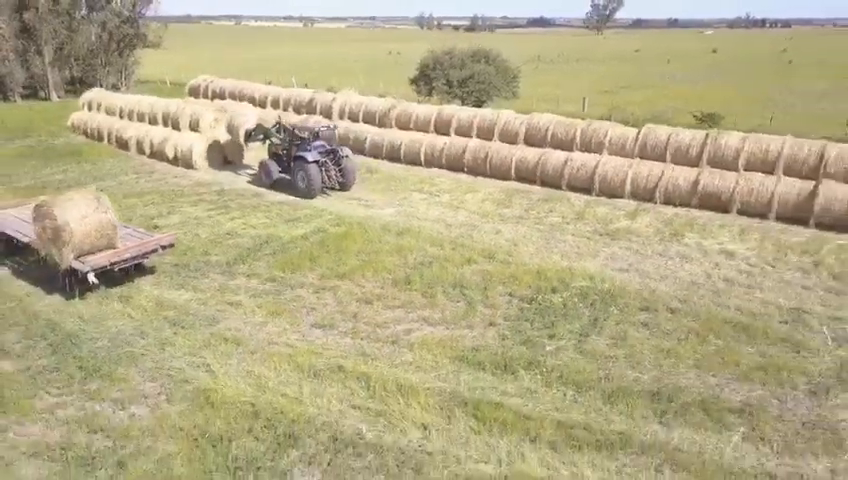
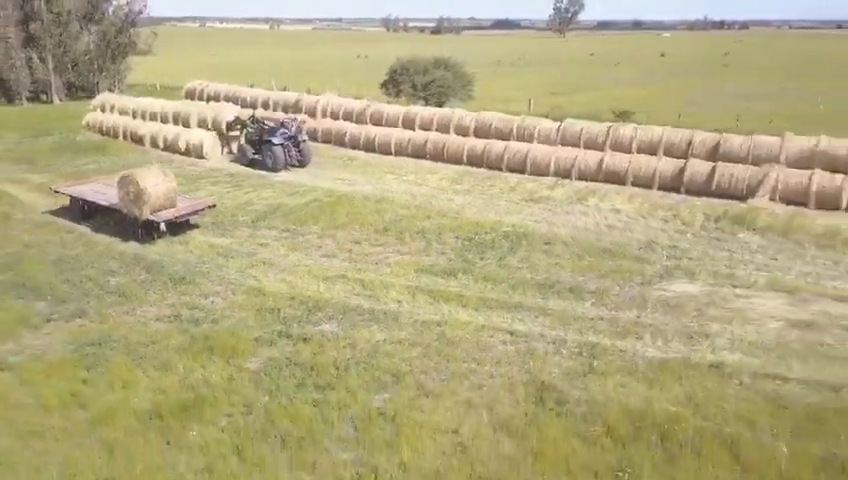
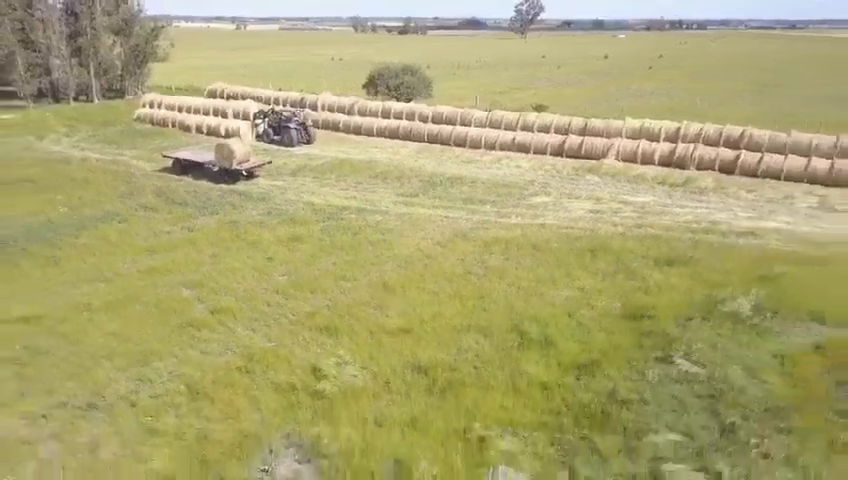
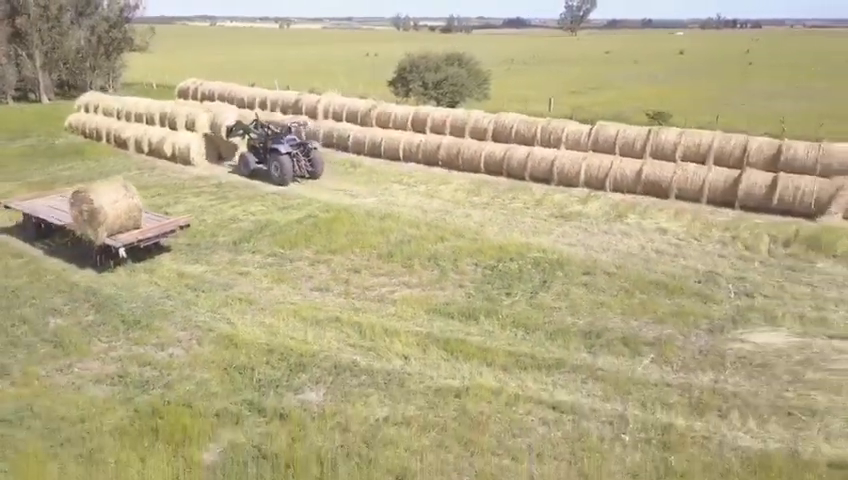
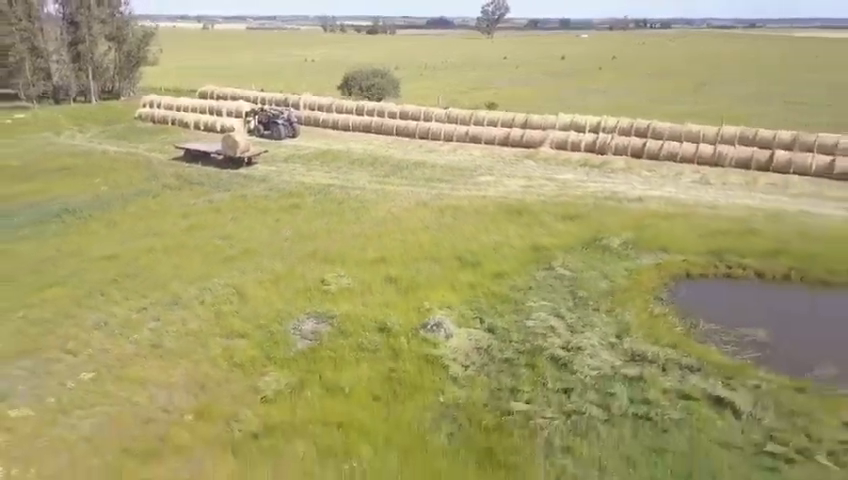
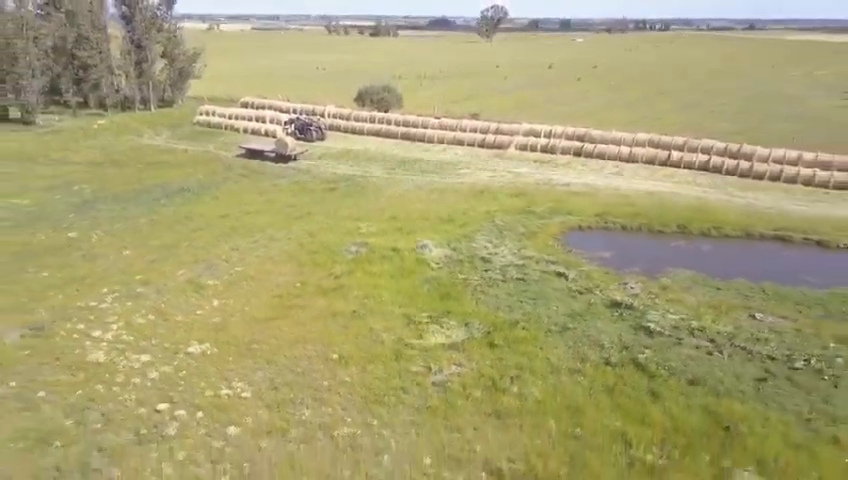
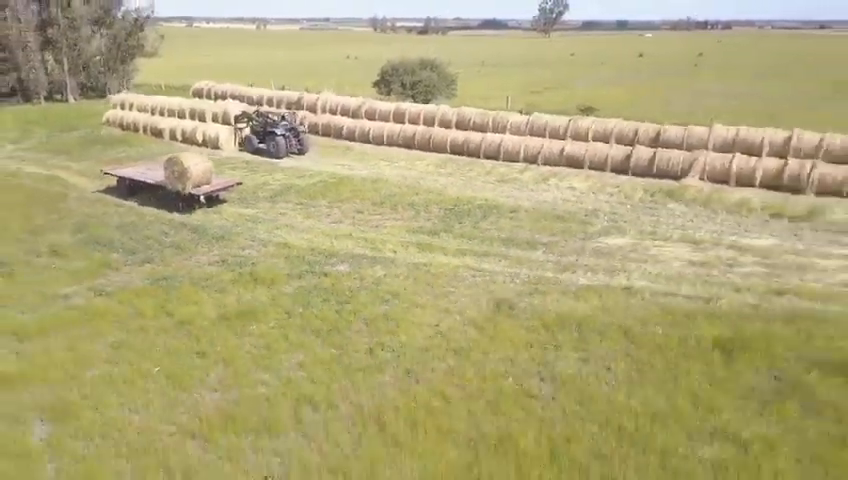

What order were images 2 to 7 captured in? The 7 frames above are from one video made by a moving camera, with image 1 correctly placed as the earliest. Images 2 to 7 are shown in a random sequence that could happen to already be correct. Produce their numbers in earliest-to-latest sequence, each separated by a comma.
4, 2, 7, 3, 5, 6
